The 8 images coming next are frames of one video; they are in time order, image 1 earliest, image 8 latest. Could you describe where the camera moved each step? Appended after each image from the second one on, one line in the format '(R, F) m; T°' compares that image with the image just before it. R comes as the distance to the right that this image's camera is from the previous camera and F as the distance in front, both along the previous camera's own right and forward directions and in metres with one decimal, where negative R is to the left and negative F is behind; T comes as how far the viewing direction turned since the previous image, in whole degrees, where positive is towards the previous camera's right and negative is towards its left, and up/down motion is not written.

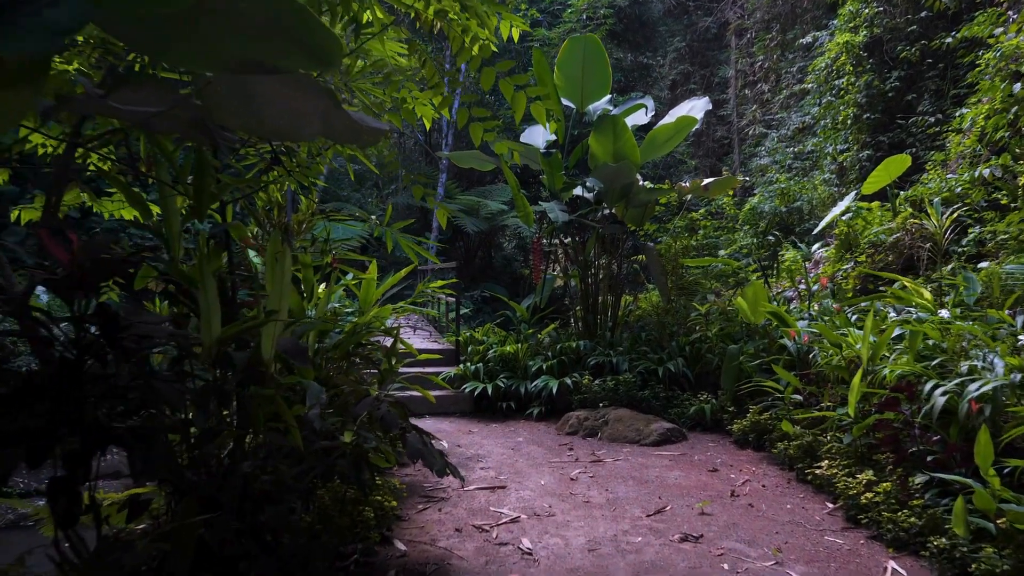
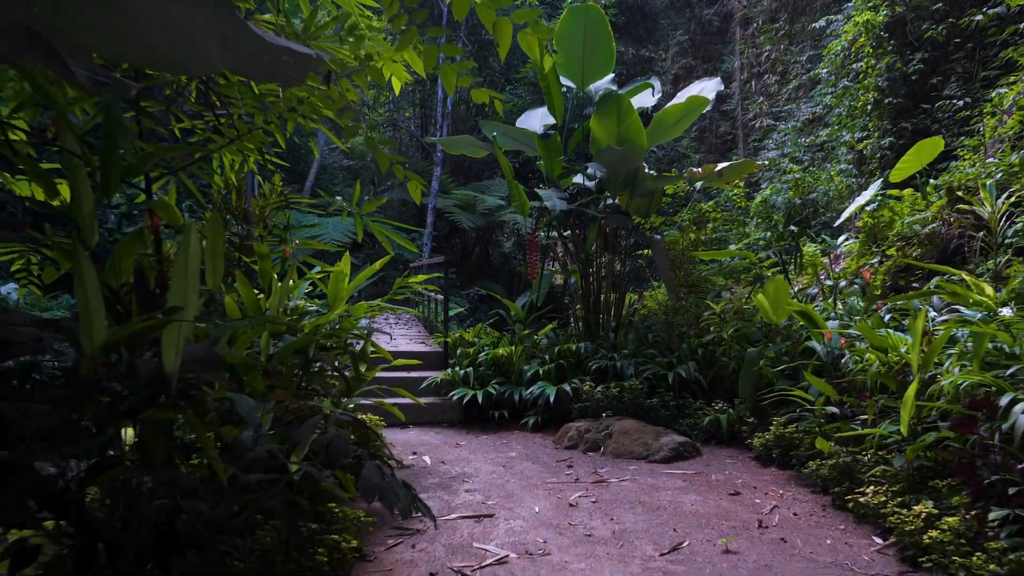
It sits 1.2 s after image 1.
(0.0, +0.5) m; 0°
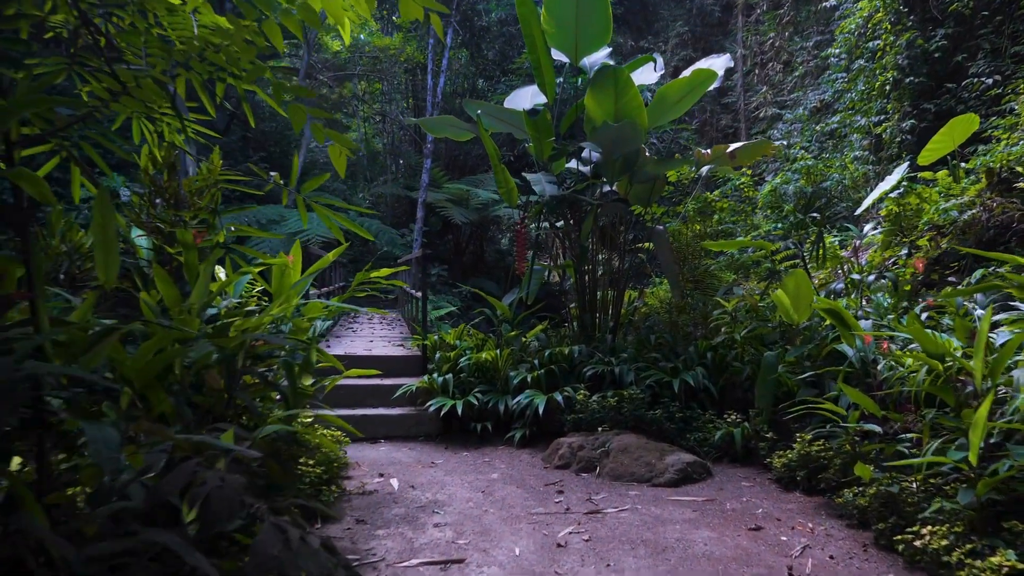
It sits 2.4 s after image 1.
(+0.1, +0.5) m; 0°
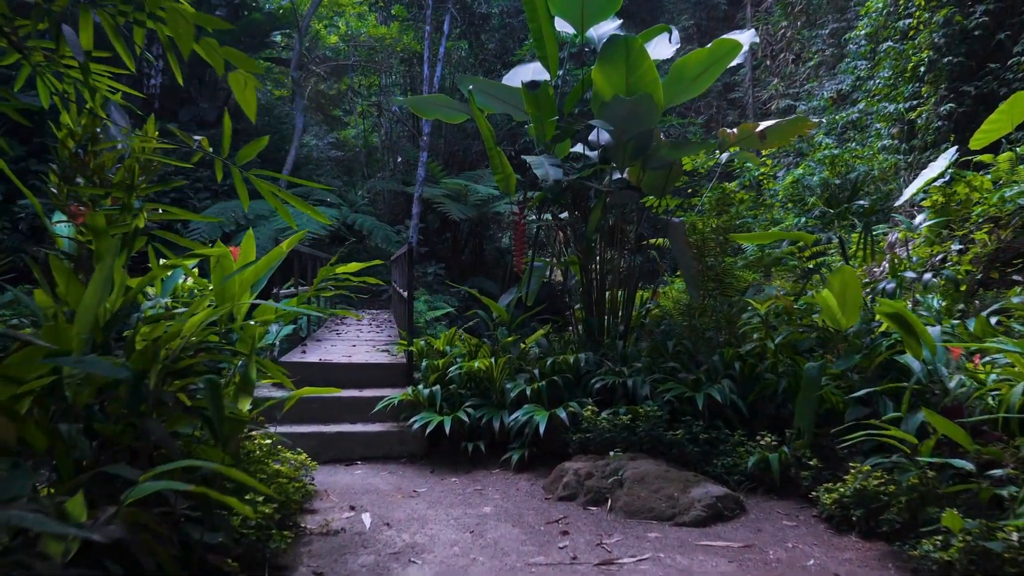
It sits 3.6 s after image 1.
(0.0, +0.5) m; 0°
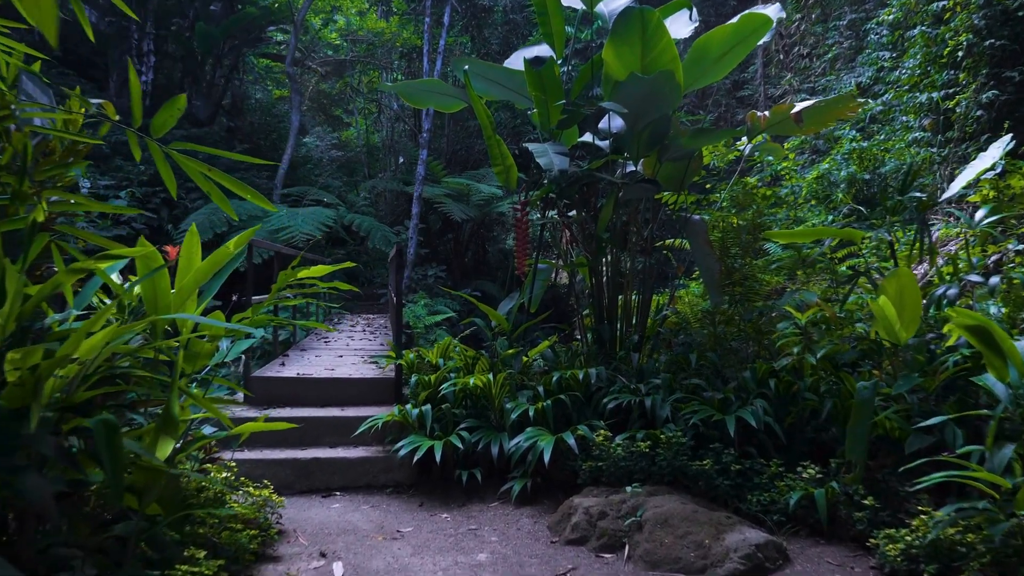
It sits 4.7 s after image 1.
(0.0, +0.4) m; 0°
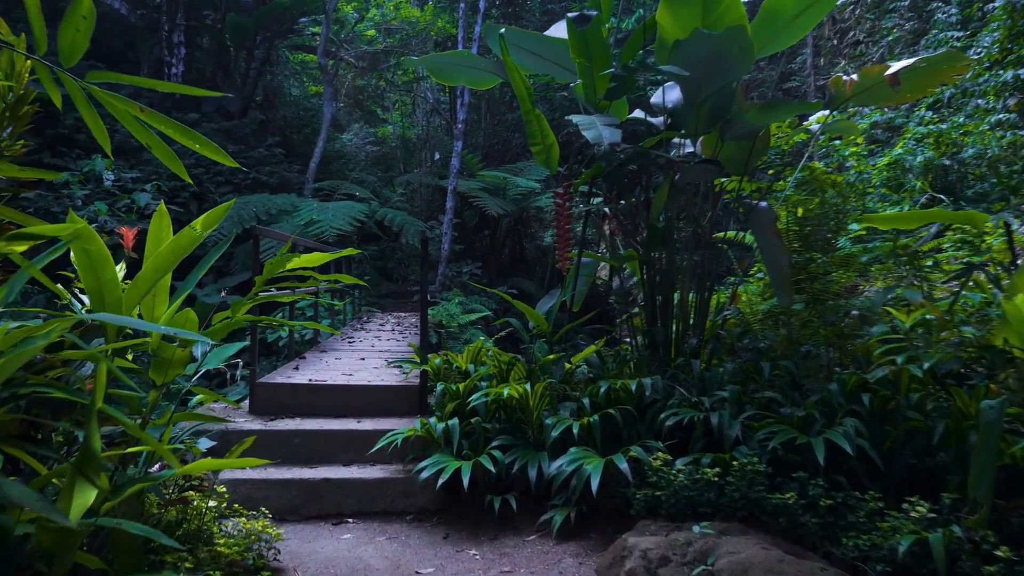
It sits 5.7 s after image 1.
(0.0, +0.4) m; -2°
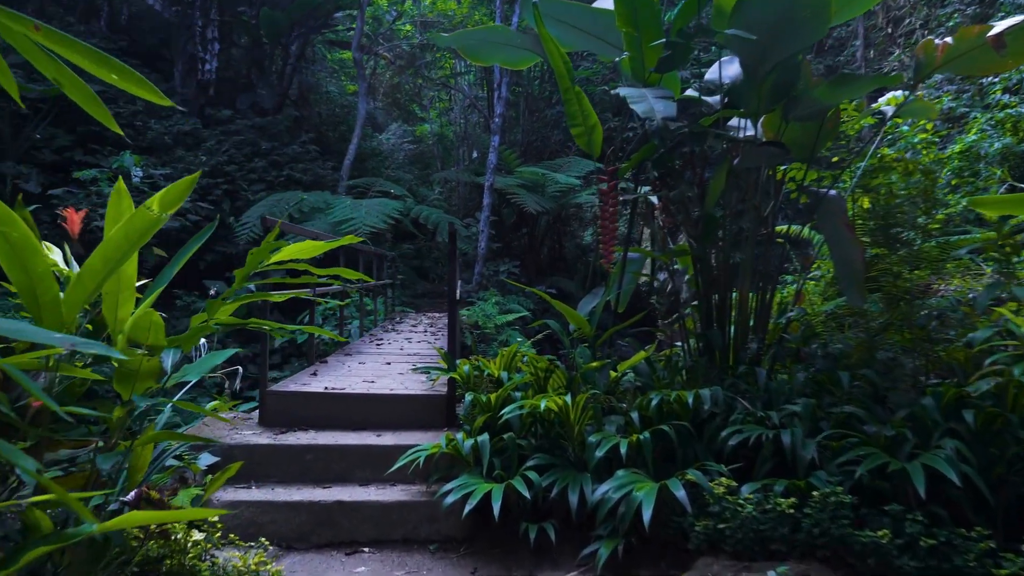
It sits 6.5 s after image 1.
(0.0, +0.3) m; -2°
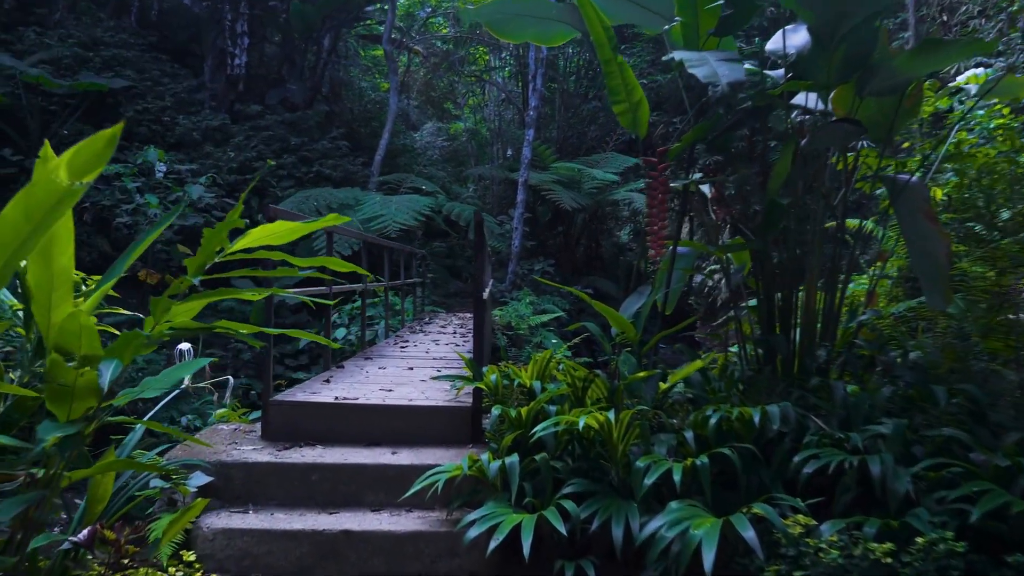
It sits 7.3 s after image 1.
(0.0, +0.3) m; -2°
